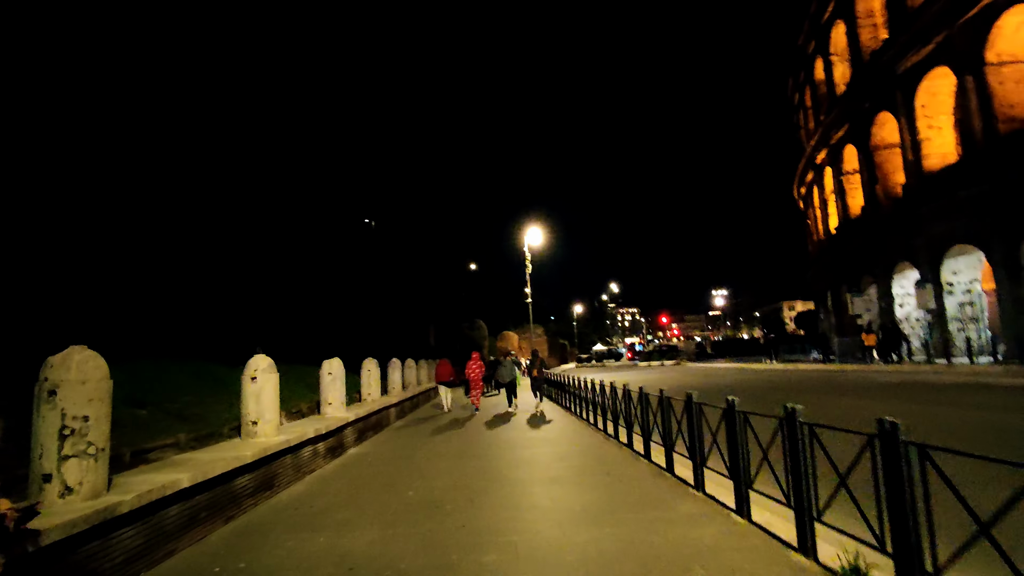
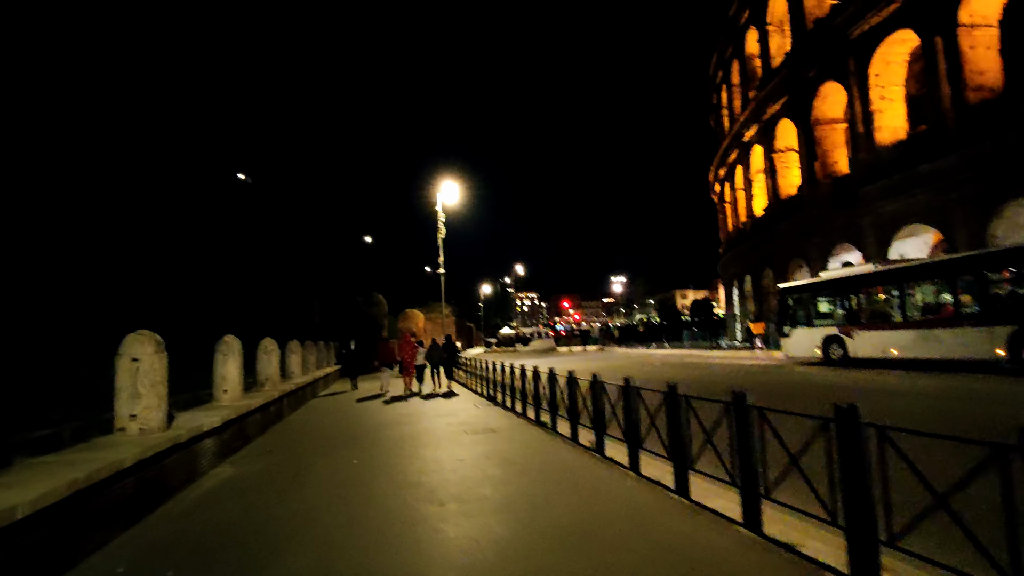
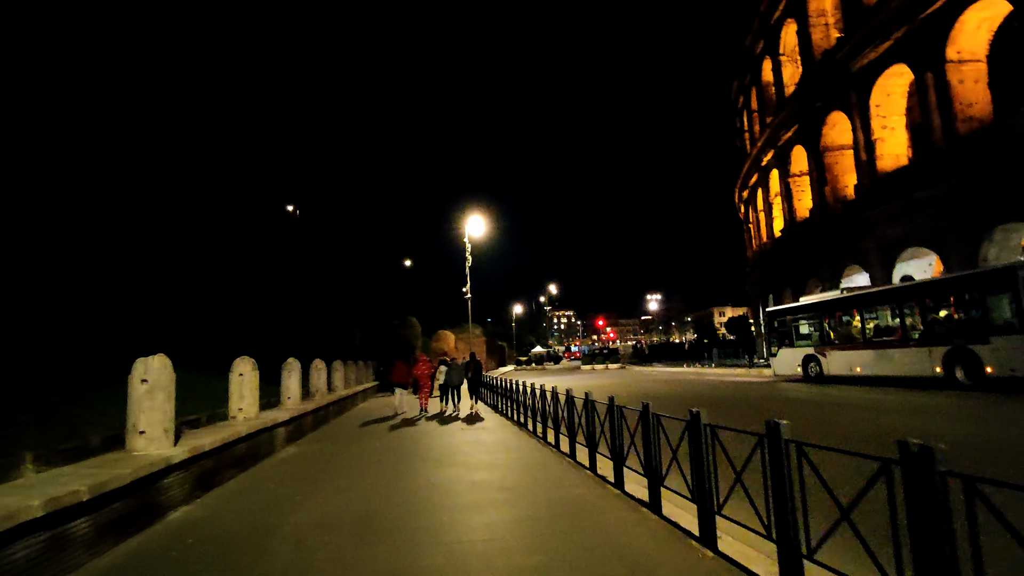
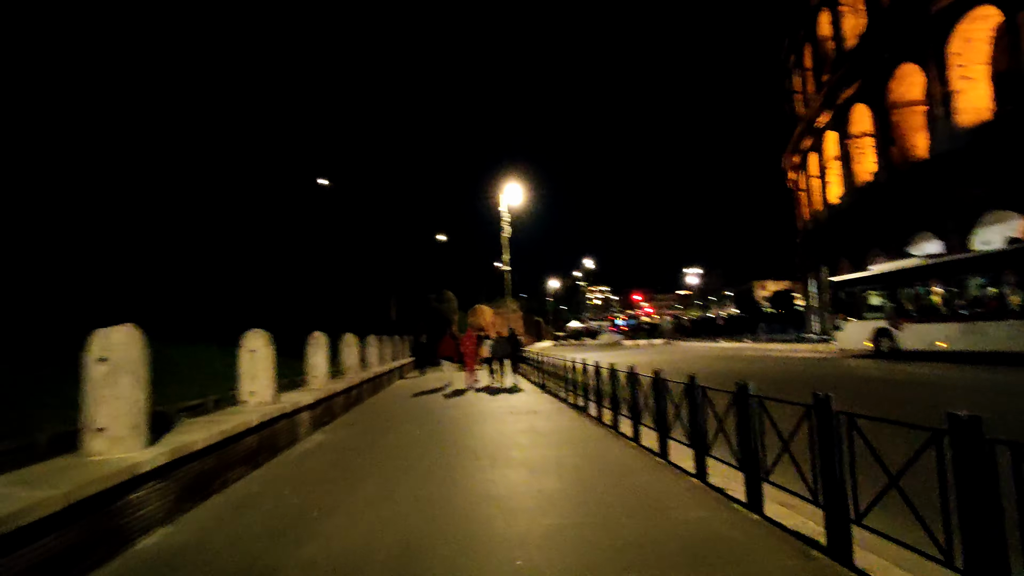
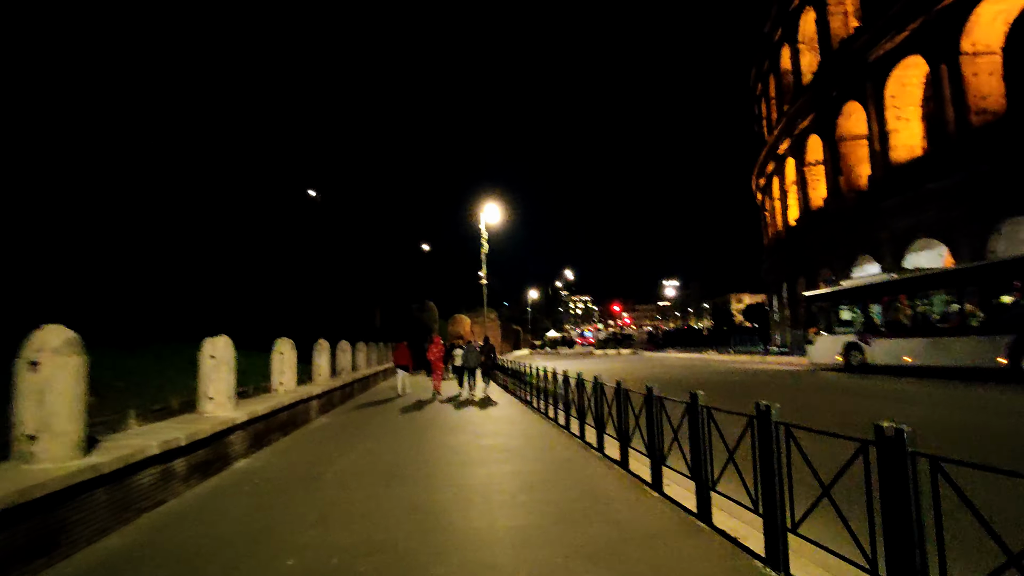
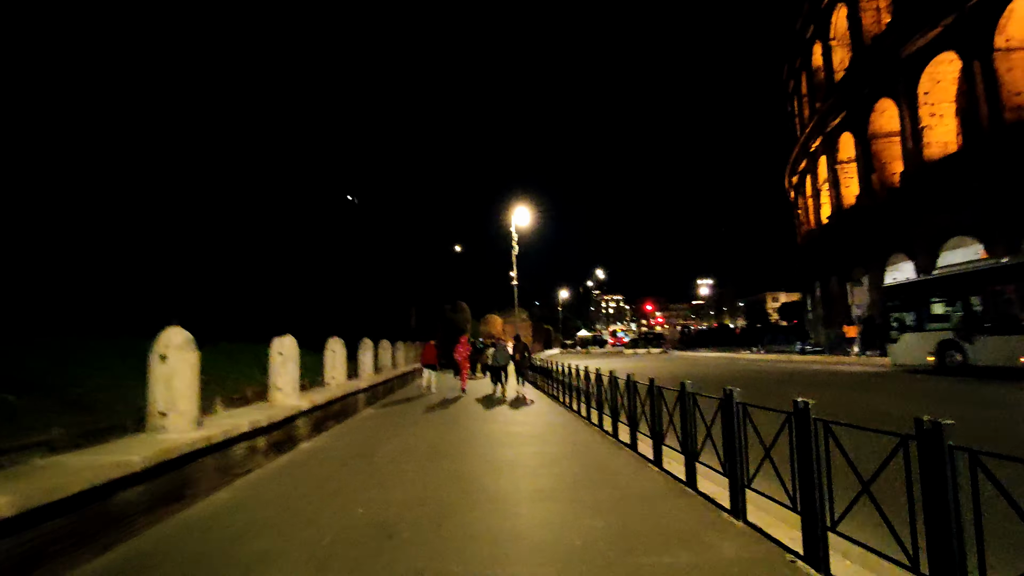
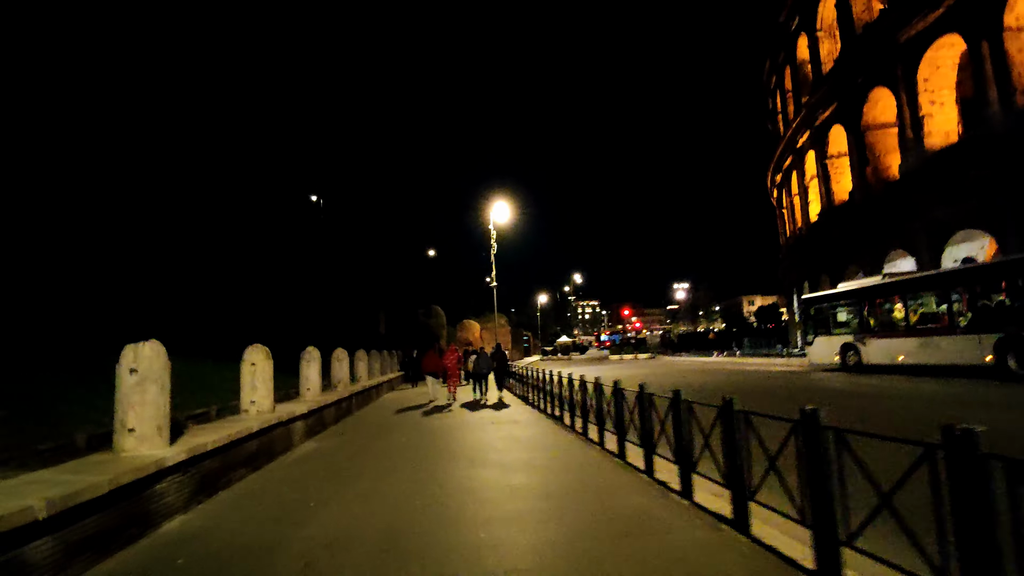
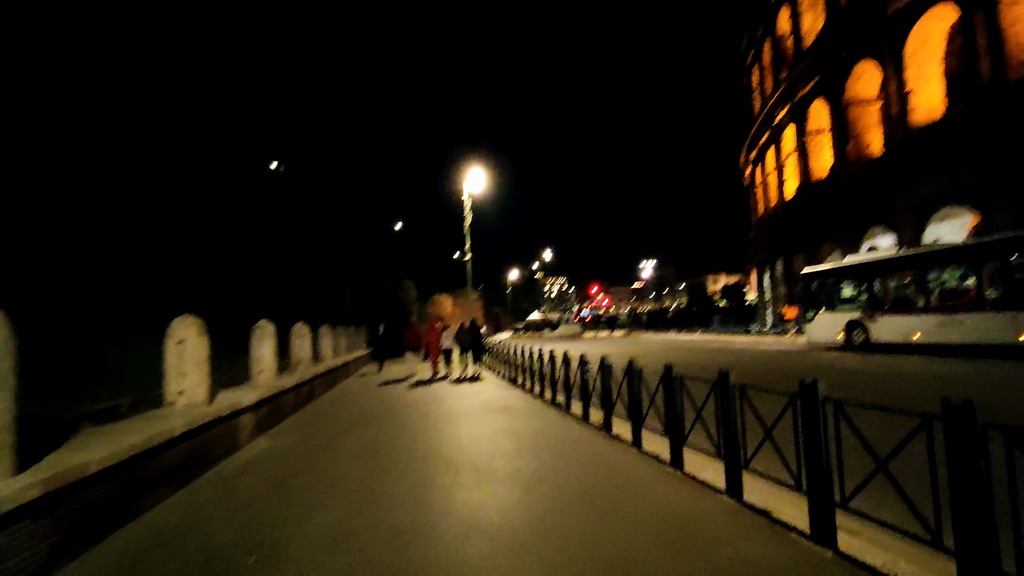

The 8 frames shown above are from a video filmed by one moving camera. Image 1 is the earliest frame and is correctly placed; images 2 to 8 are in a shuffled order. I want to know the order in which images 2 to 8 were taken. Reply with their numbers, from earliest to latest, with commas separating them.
6, 5, 3, 7, 4, 8, 2
